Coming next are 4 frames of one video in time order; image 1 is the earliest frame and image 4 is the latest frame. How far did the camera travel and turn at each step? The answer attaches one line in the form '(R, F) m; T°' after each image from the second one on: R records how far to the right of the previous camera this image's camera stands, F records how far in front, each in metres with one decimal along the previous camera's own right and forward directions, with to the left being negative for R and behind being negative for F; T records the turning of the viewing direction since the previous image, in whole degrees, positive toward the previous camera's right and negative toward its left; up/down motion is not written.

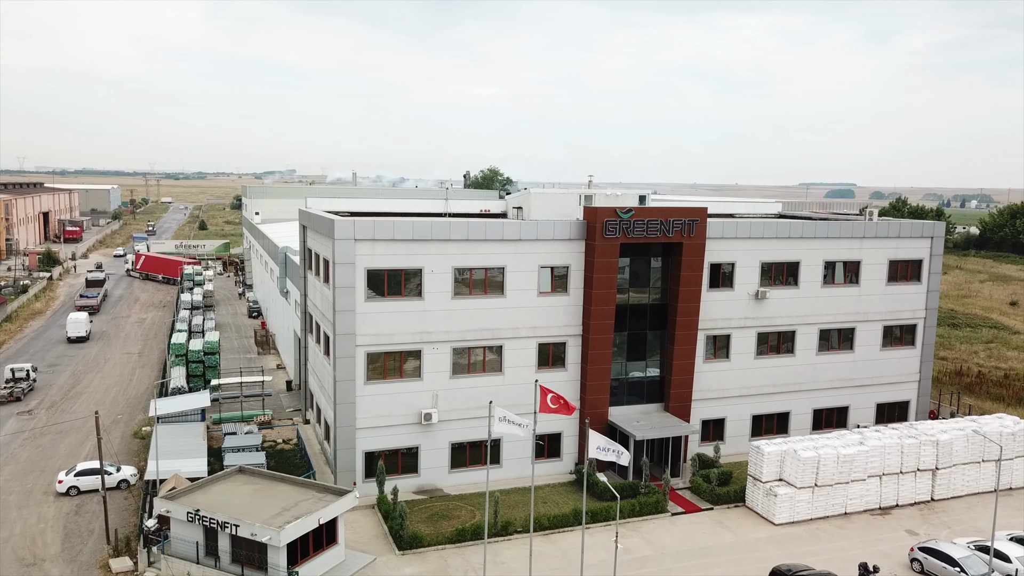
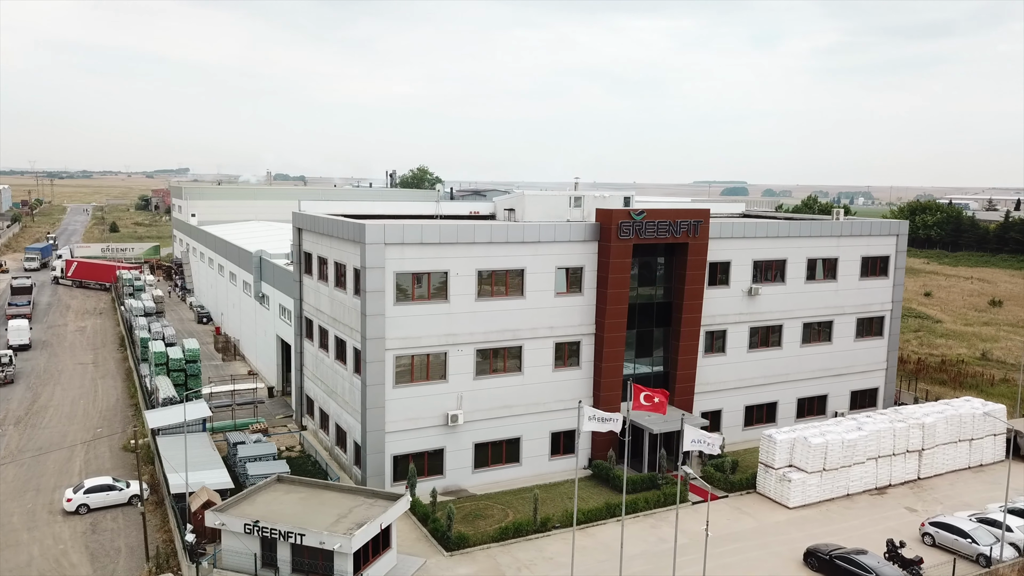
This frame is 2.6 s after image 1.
(-4.3, -0.3) m; +6°
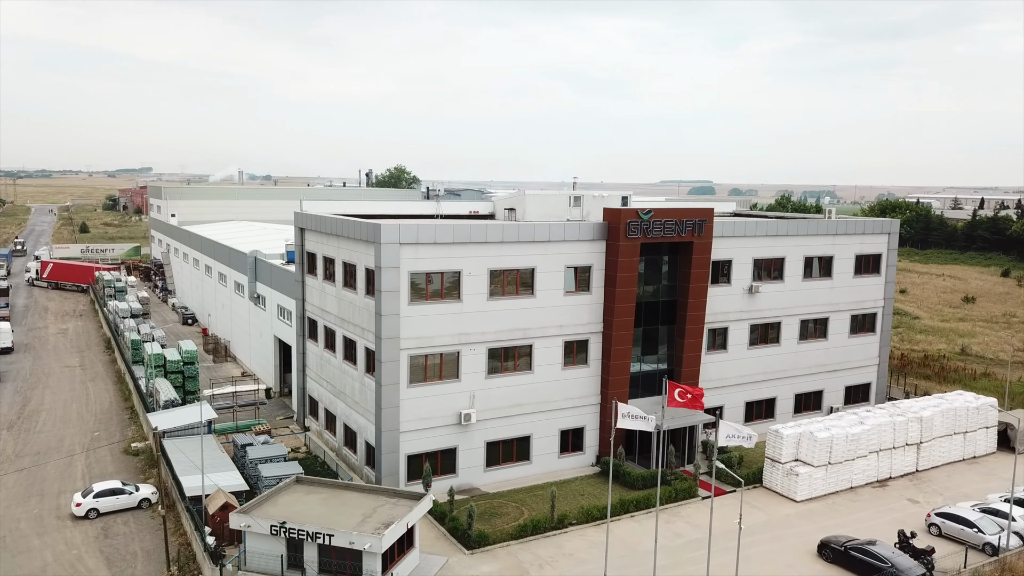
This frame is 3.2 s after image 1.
(-1.6, -0.2) m; +2°
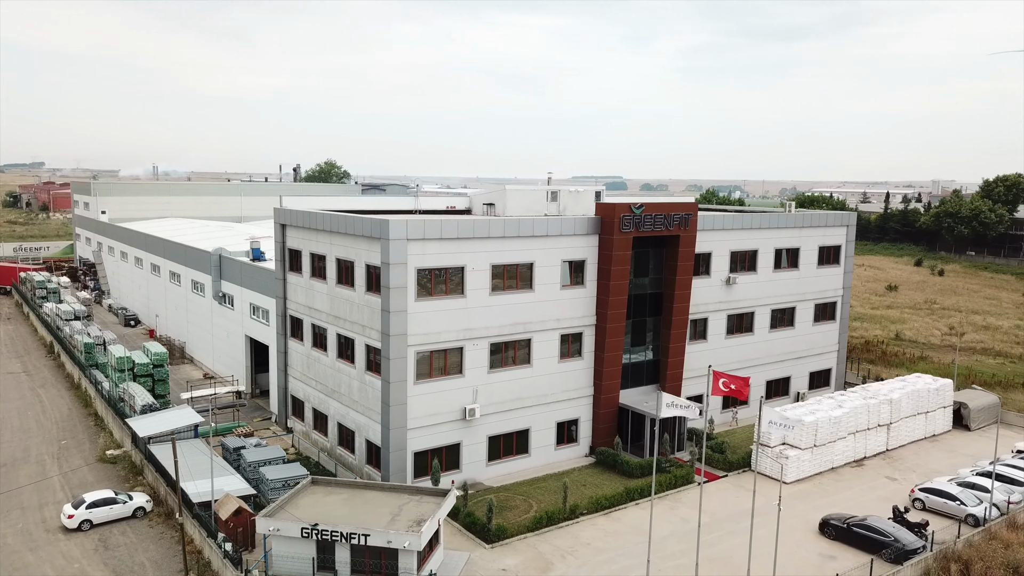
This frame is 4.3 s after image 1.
(-3.1, 0.0) m; +6°
